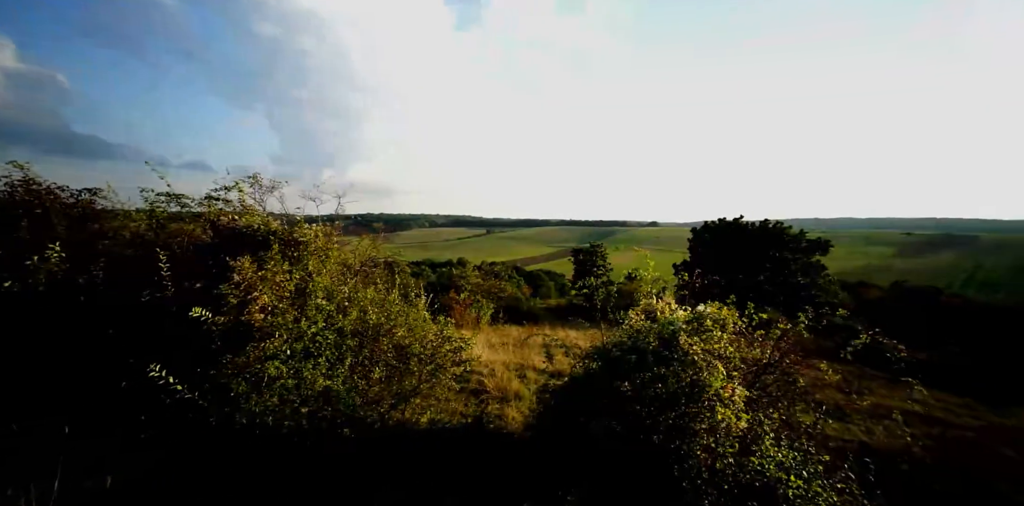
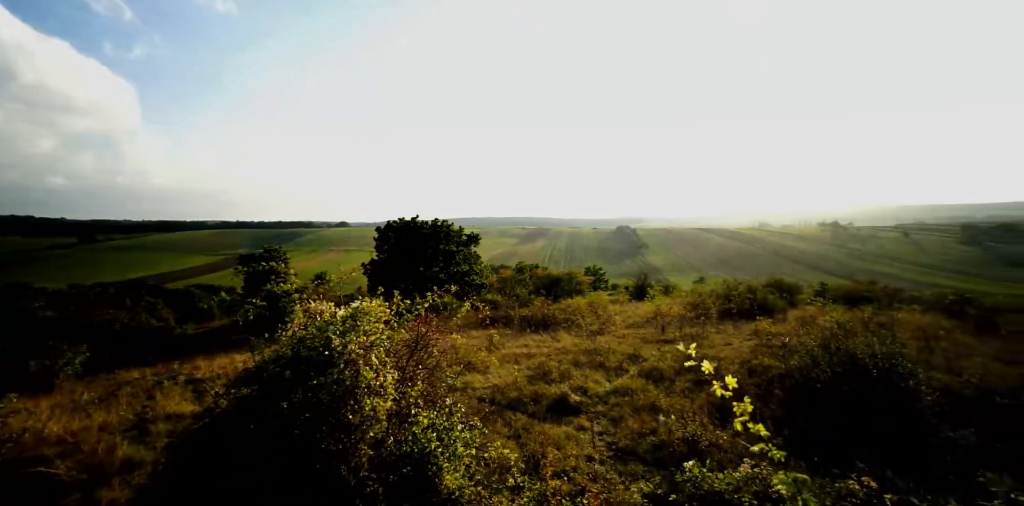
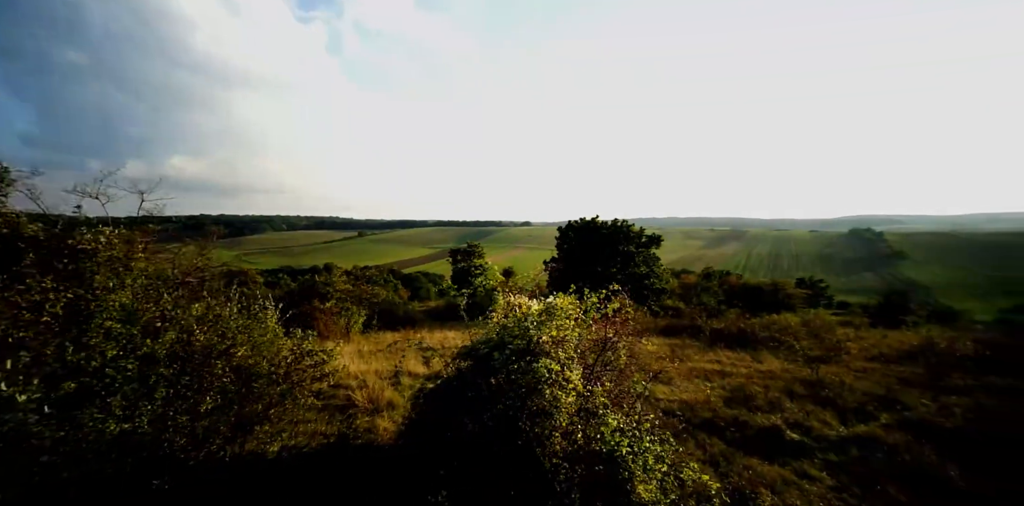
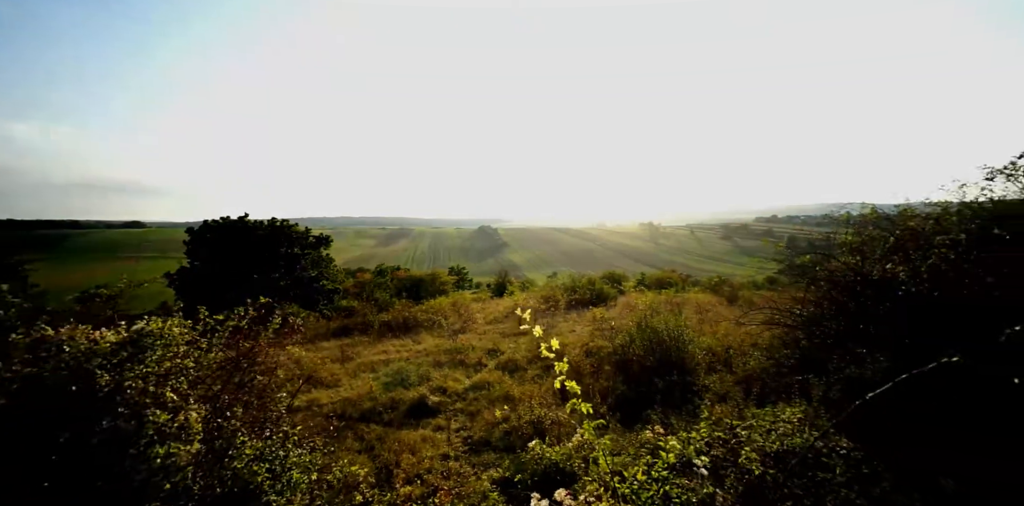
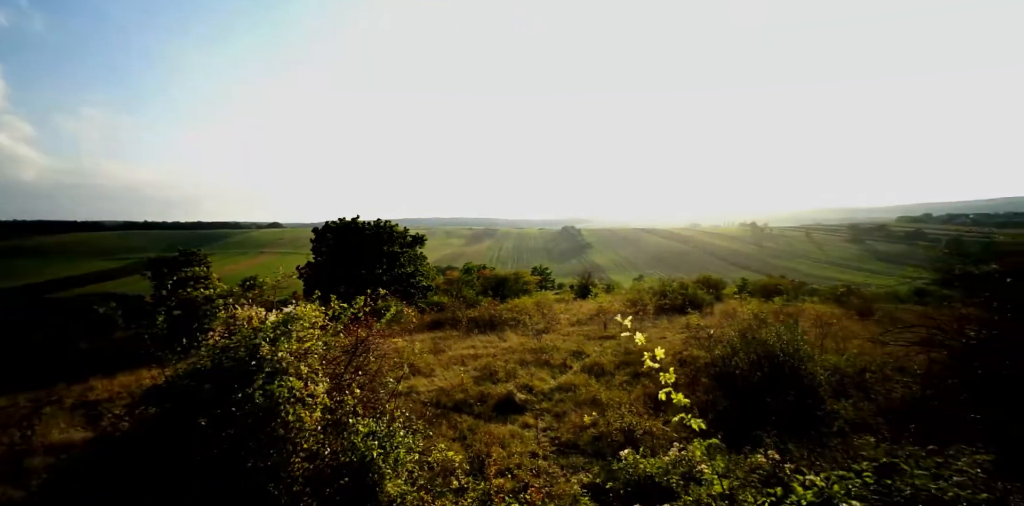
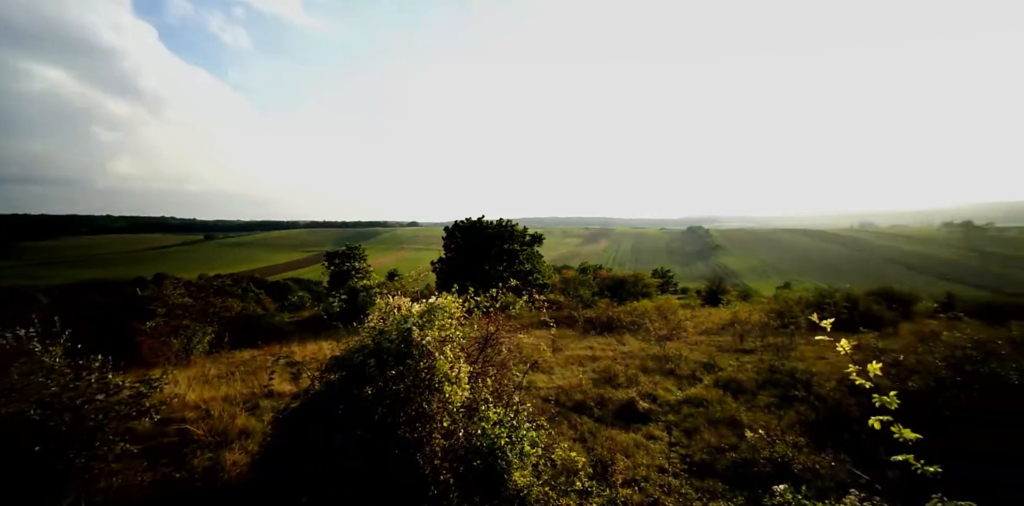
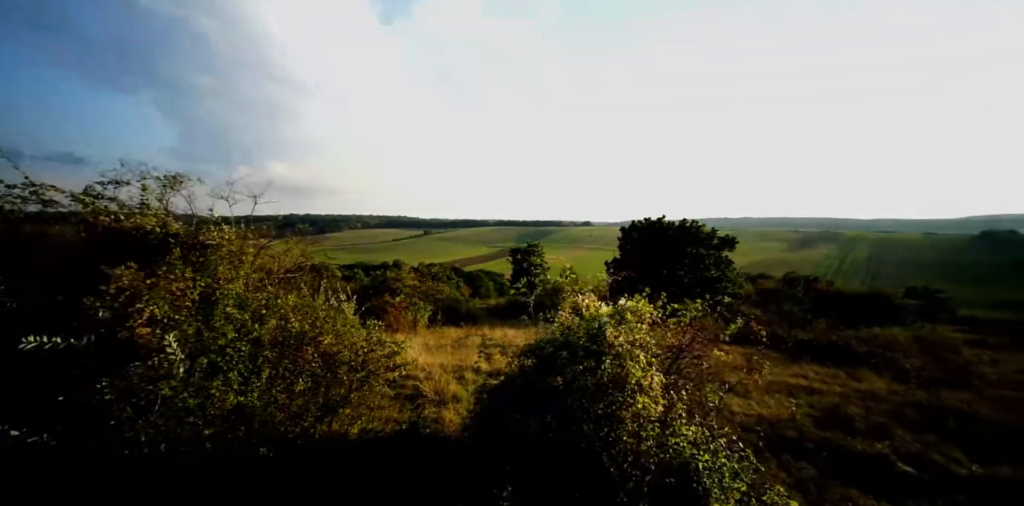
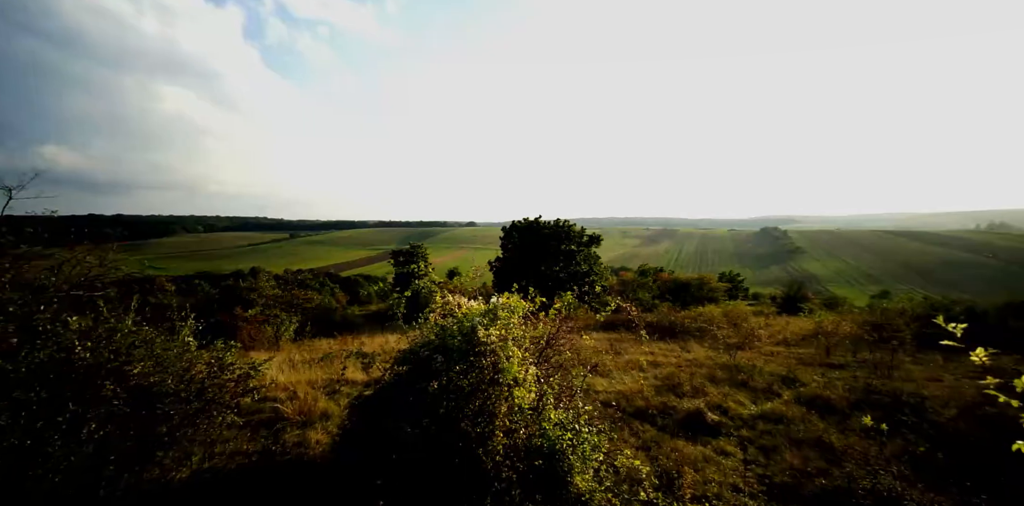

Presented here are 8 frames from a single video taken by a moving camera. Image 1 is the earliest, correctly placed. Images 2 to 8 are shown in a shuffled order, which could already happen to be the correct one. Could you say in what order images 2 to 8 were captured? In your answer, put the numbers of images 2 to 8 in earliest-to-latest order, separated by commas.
7, 3, 8, 6, 2, 5, 4
